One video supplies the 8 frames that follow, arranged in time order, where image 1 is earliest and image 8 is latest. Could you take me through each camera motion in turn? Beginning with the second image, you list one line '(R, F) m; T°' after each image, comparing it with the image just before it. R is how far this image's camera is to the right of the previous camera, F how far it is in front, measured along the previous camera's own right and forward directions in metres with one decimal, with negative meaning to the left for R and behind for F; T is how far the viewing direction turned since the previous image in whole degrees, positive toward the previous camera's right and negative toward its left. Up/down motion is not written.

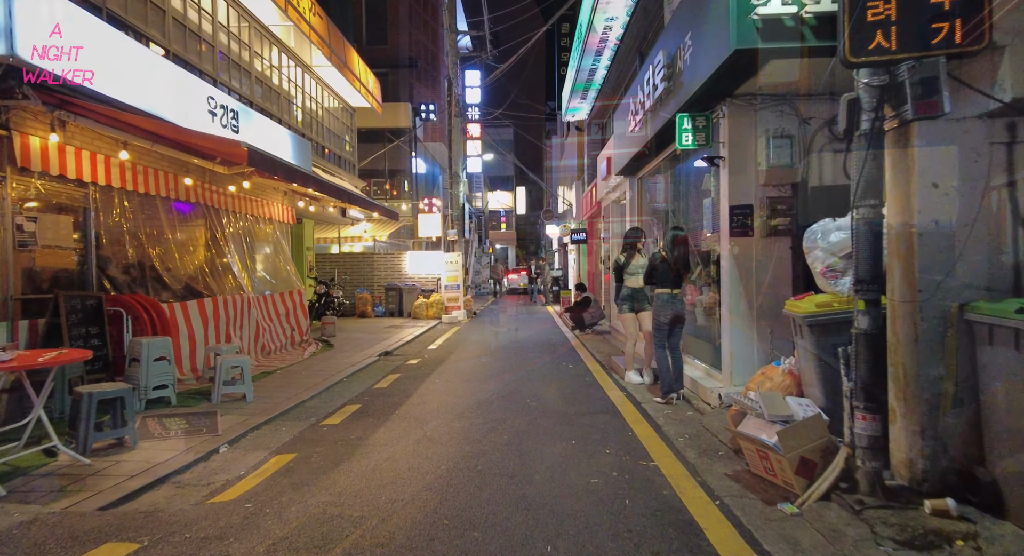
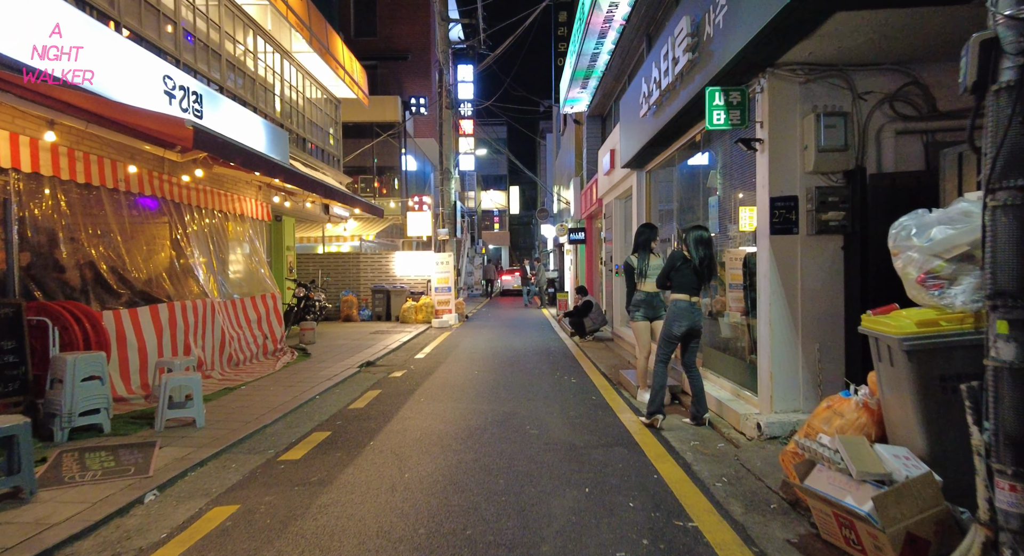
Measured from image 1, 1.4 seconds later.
(0.0, +1.0) m; +1°
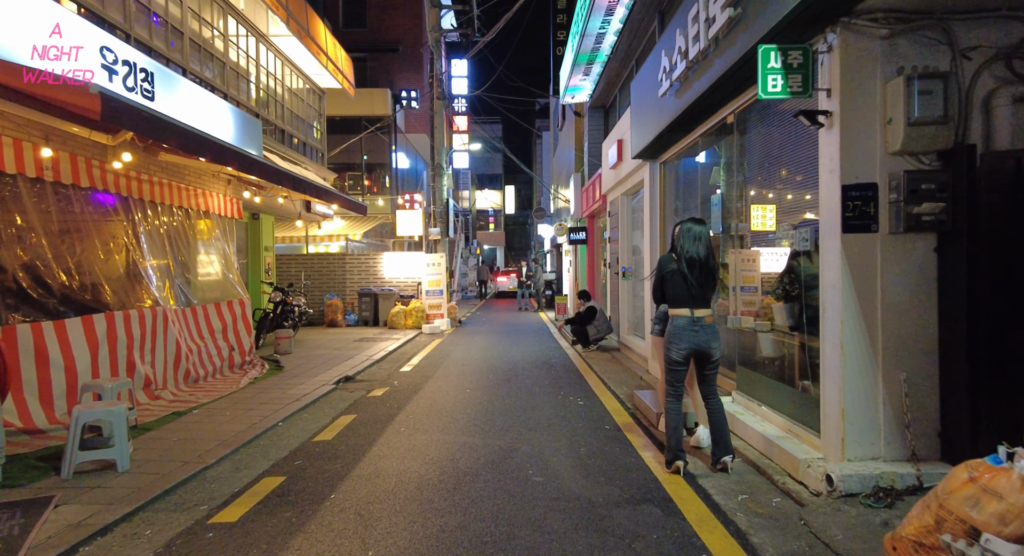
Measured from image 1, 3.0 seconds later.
(0.0, +1.1) m; 0°
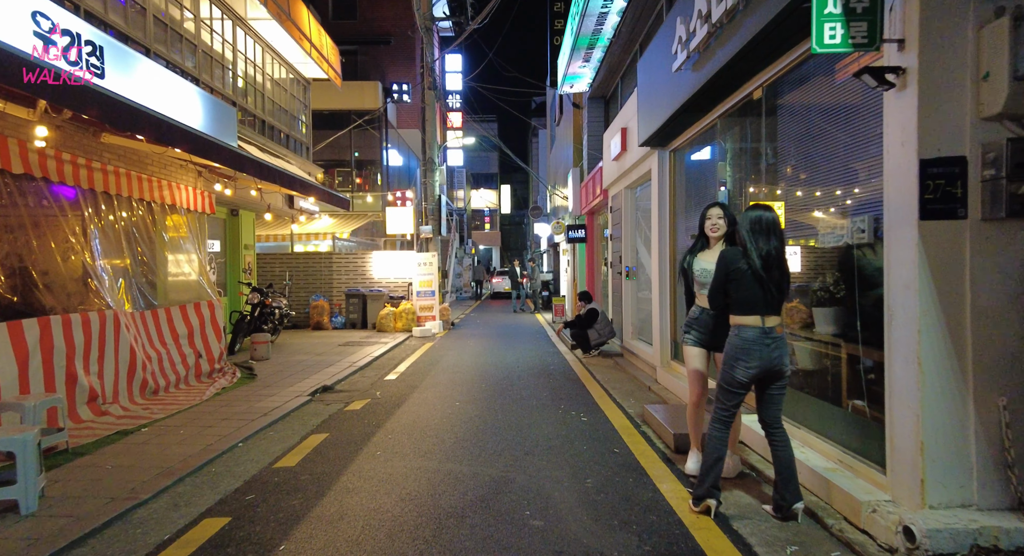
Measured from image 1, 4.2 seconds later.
(0.0, +0.8) m; 0°
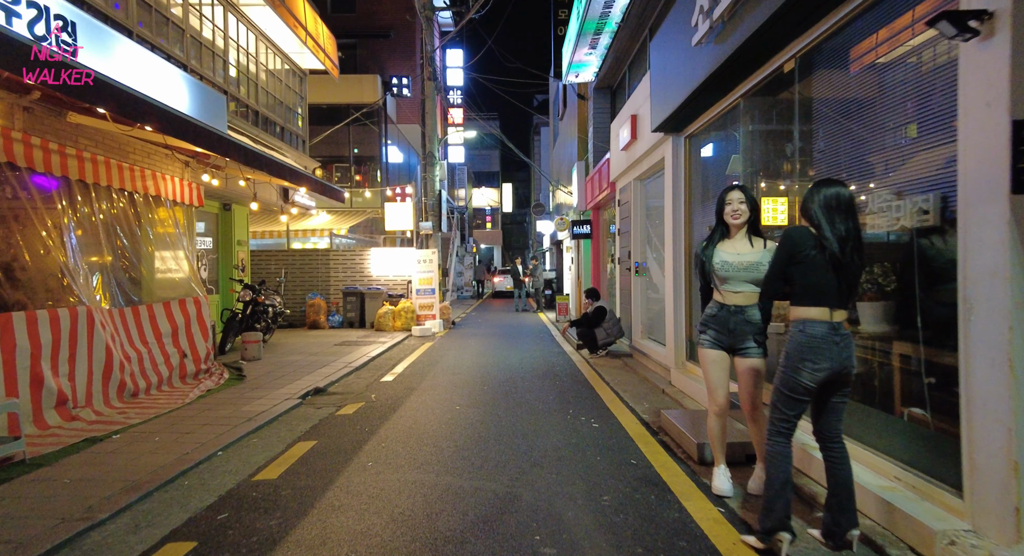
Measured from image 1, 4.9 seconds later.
(0.0, +0.5) m; 0°
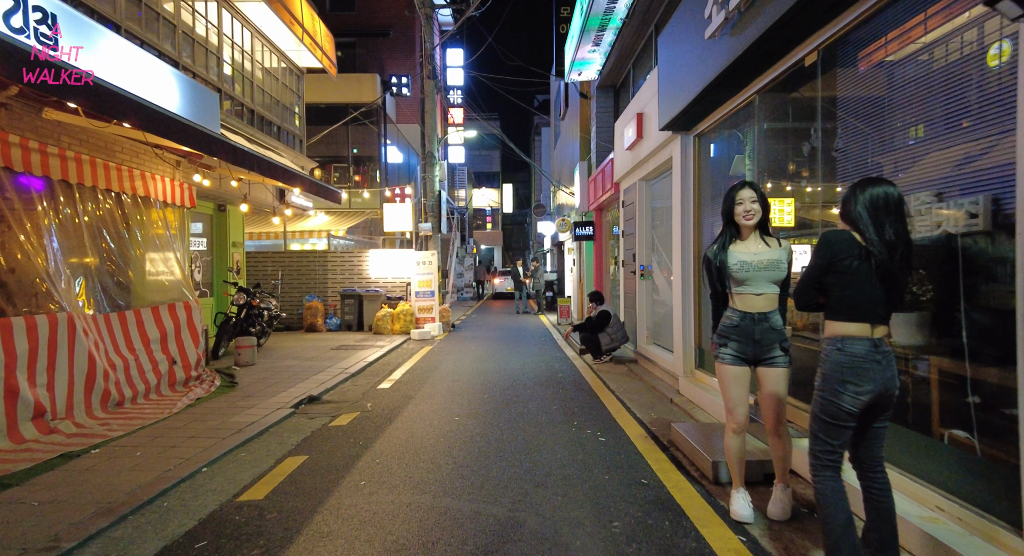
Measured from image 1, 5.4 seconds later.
(0.0, +0.3) m; 0°
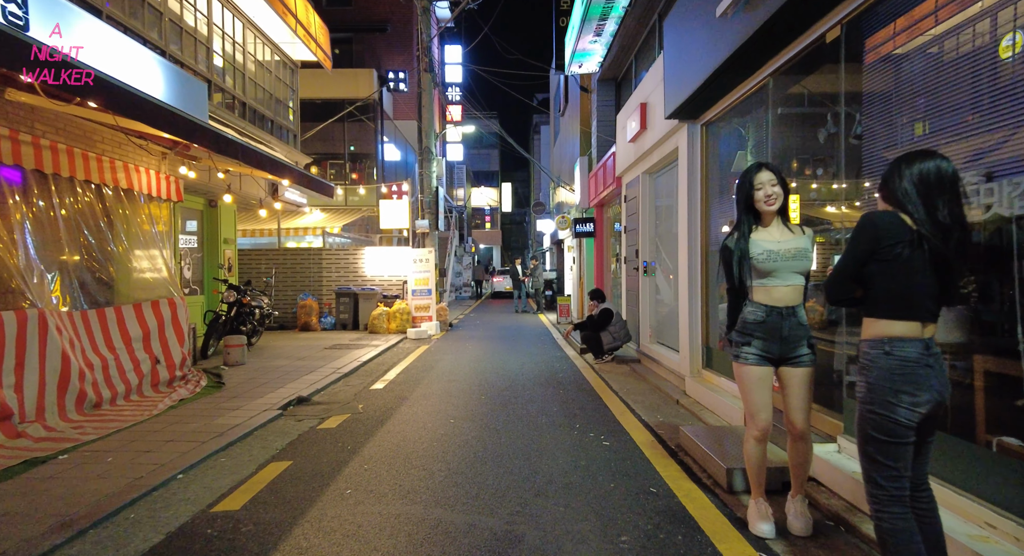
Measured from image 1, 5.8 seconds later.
(0.0, +0.3) m; 0°
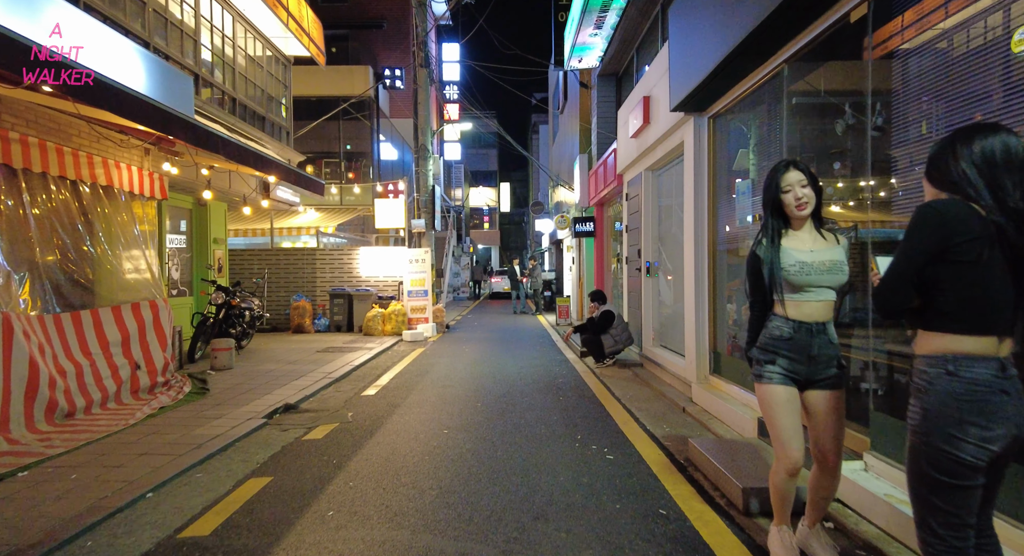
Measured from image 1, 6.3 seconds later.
(0.0, +0.4) m; 0°
